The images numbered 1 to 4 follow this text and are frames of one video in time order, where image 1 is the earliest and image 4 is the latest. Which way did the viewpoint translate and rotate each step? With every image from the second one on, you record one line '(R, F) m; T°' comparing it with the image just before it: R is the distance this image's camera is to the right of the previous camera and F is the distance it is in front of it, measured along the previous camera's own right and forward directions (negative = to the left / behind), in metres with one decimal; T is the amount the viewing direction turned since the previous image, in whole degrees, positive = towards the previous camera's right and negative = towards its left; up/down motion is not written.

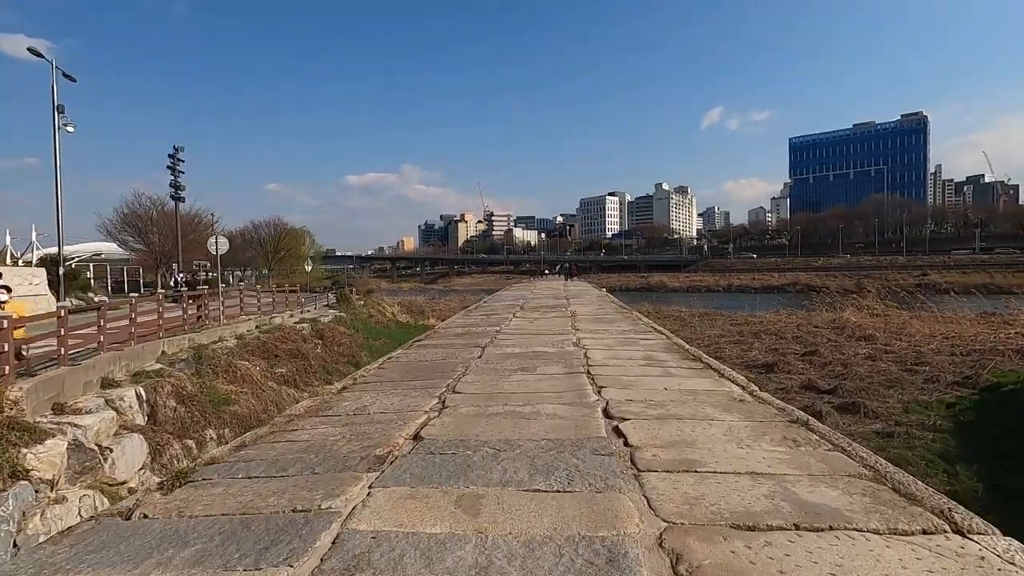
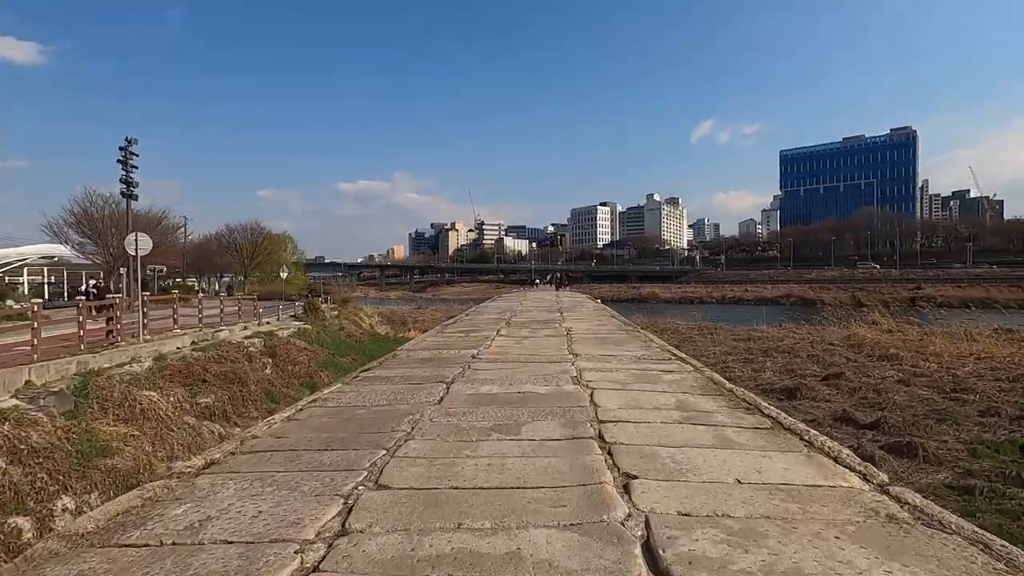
(+0.1, +1.9) m; +1°
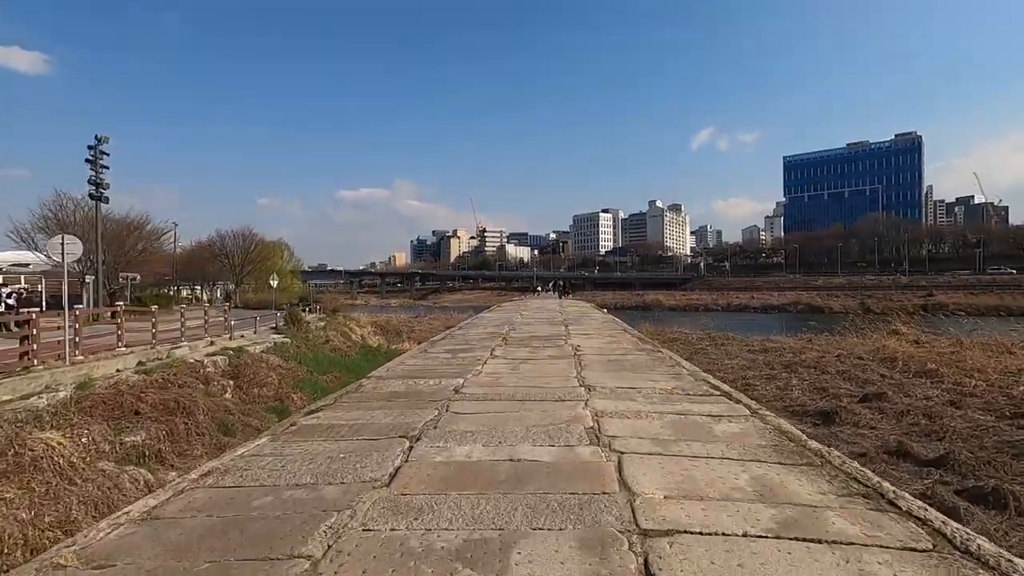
(+0.1, +1.5) m; 0°
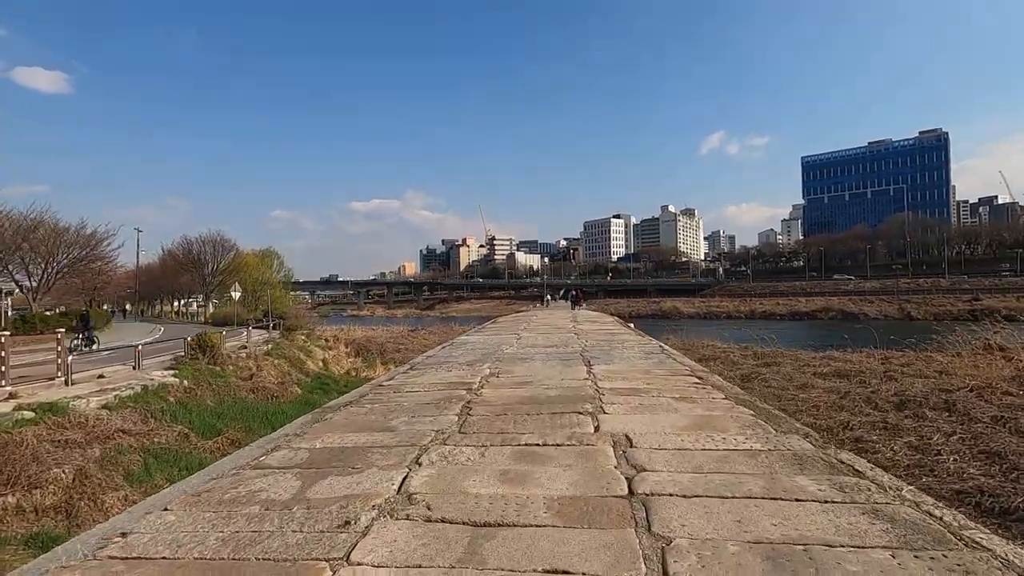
(+0.3, +5.0) m; -1°
